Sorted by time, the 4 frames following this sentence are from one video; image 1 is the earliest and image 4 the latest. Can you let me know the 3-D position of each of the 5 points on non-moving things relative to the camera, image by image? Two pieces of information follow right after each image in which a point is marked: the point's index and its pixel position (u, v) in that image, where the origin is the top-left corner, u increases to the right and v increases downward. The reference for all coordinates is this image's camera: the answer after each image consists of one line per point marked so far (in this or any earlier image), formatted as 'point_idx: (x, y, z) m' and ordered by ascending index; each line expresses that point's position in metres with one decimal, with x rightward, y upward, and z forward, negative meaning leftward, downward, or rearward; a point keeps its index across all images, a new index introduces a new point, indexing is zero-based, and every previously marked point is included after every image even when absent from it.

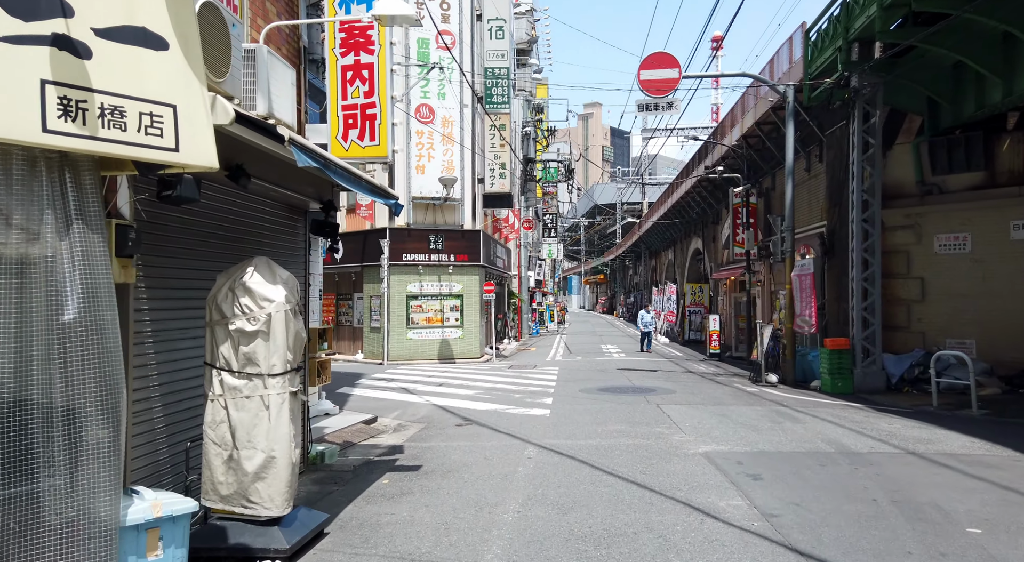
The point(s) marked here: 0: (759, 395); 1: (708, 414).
0: (+4.8, -2.2, +12.9) m
1: (+3.1, -2.1, +10.4) m
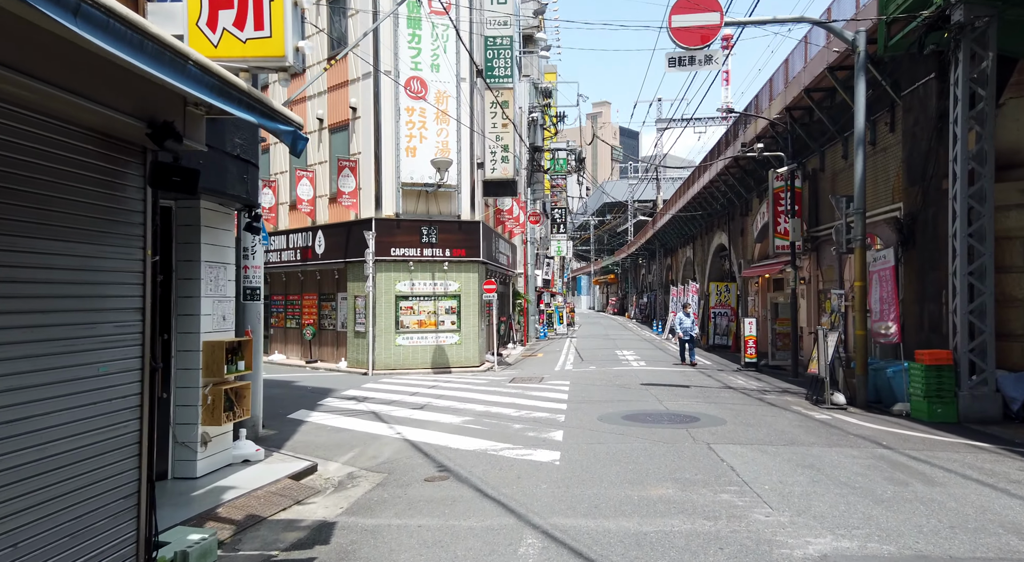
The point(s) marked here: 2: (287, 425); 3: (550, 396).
0: (+4.7, -2.1, +9.7) m
1: (+3.0, -2.0, +7.2) m
2: (-3.6, -2.3, +10.8) m
3: (+0.8, -2.3, +13.6) m
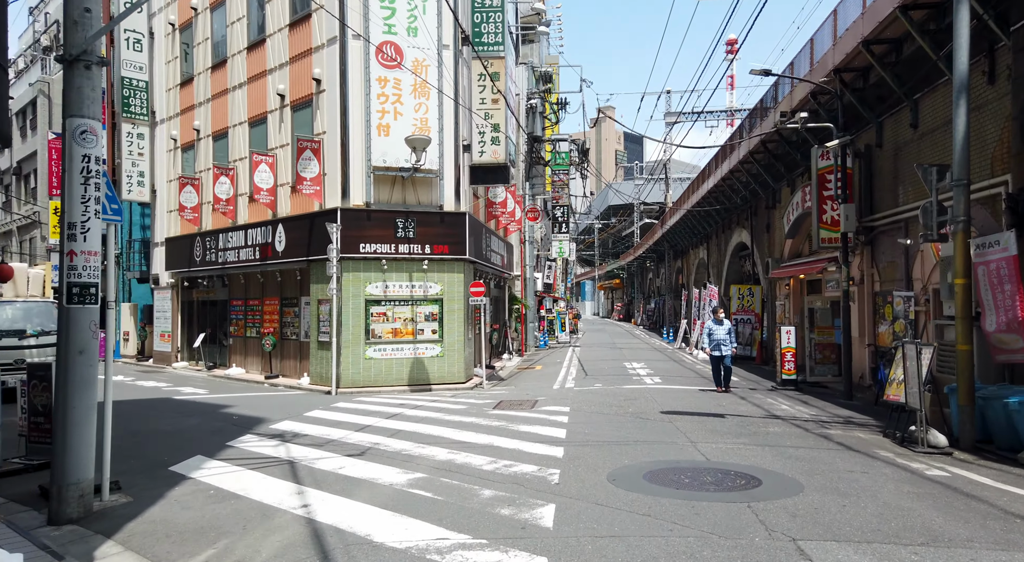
0: (+4.4, -2.0, +6.3) m
1: (+2.7, -1.9, +3.9) m
2: (-4.0, -2.3, +7.4) m
3: (+0.5, -2.3, +10.2) m
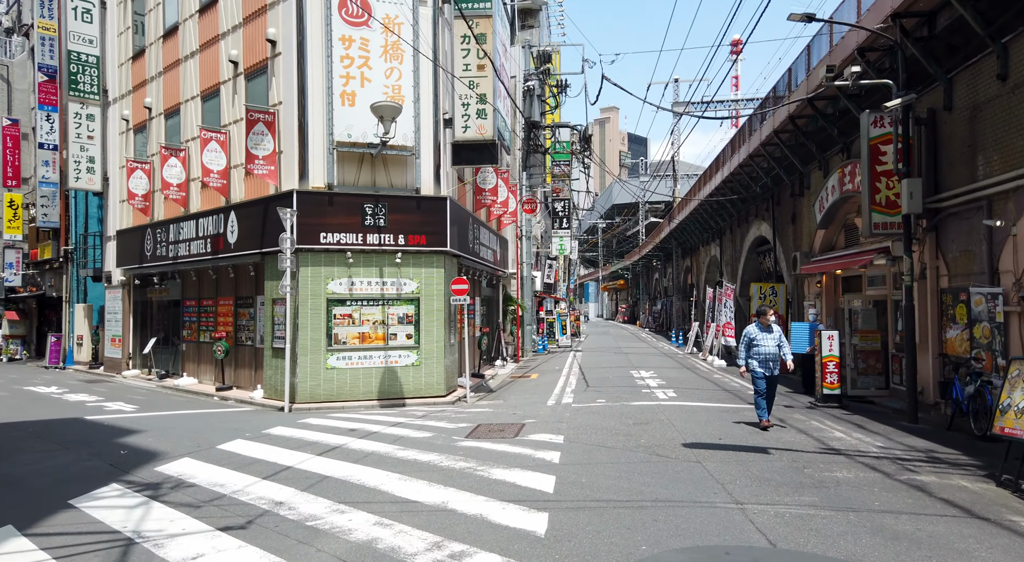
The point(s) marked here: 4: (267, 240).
0: (+4.1, -1.9, +3.4) m
1: (+2.3, -1.8, +1.0) m
2: (-4.3, -2.1, +4.6) m
3: (+0.1, -2.2, +7.4) m
4: (-5.9, +1.0, +16.1) m
